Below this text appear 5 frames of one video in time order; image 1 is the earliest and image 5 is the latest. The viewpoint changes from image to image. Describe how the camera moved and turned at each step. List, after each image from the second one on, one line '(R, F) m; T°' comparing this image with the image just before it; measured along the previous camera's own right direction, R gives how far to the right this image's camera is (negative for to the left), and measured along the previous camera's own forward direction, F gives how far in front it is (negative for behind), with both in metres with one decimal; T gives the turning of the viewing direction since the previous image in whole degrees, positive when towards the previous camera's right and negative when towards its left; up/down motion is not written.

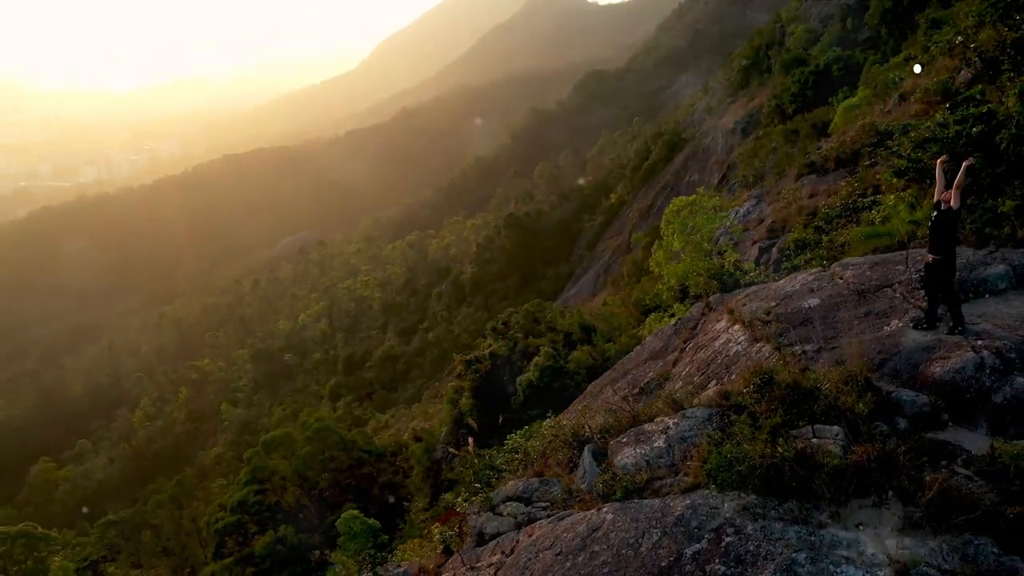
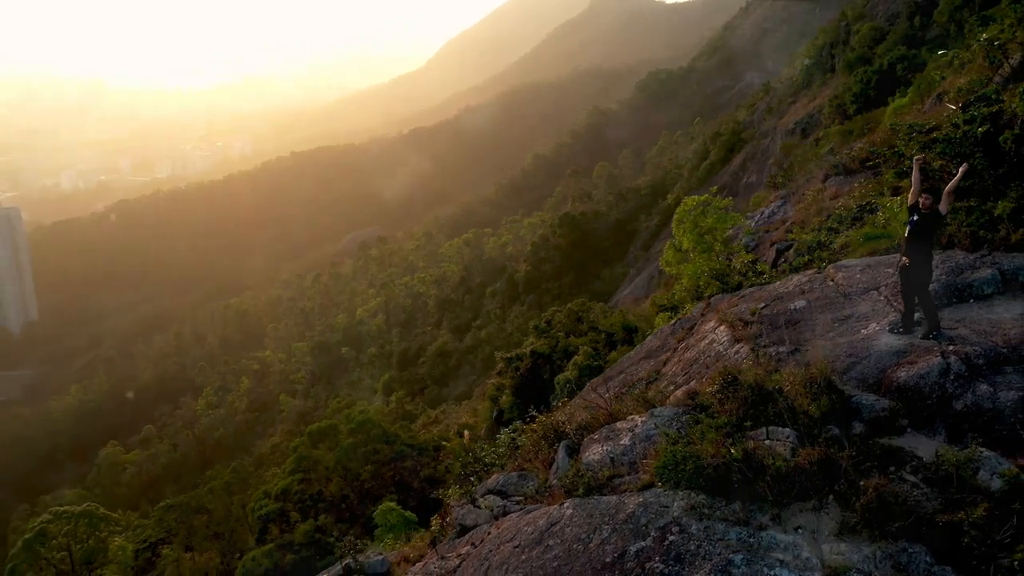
(+0.6, 0.0) m; -4°
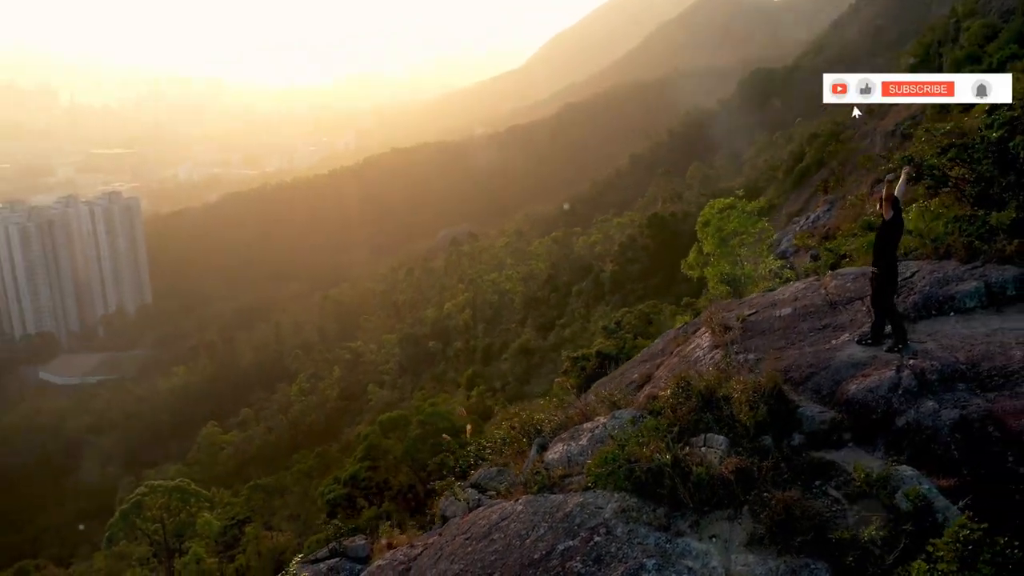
(+0.8, 0.0) m; -7°
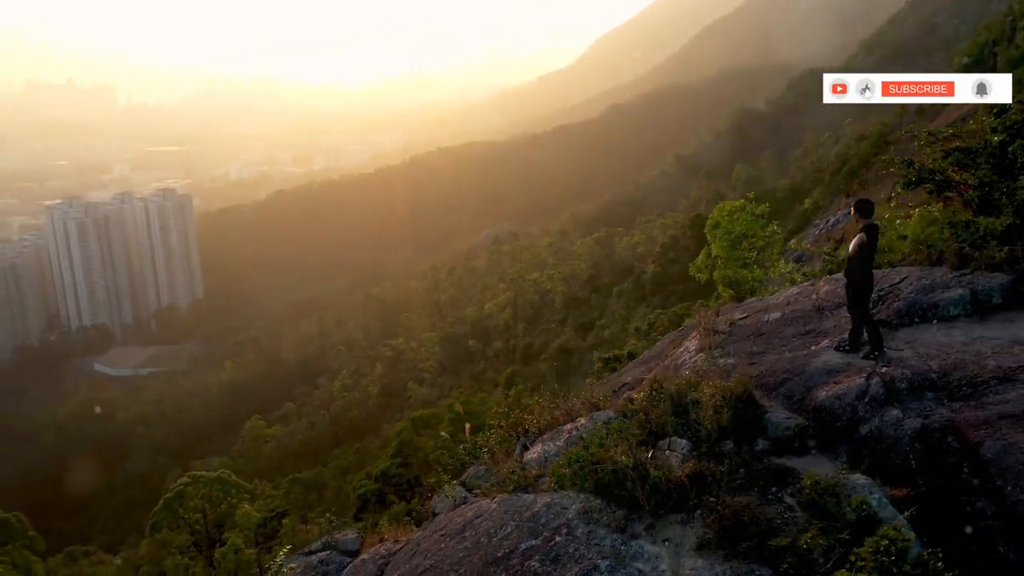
(+0.4, 0.0) m; -3°
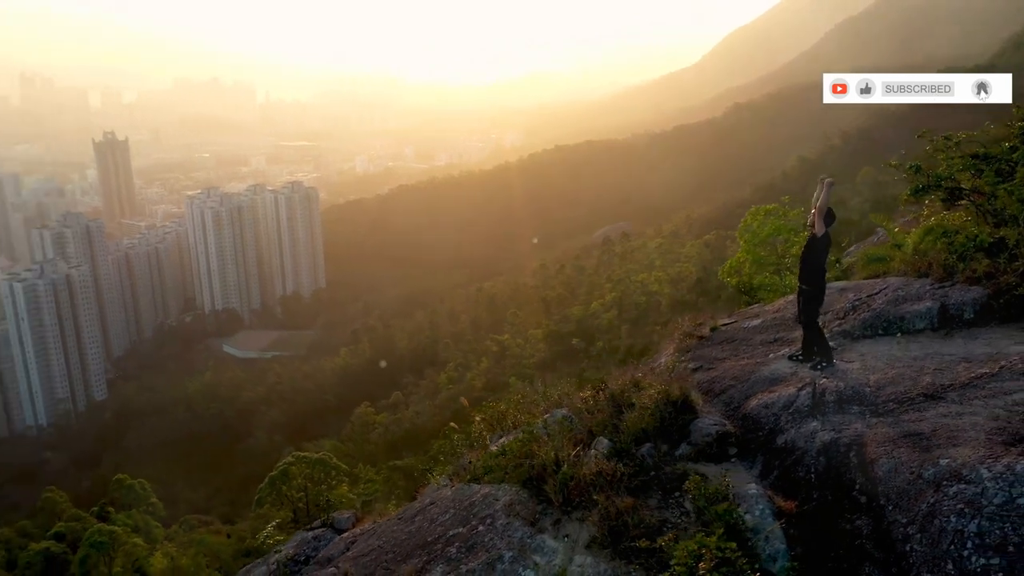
(+1.0, -0.1) m; -8°
